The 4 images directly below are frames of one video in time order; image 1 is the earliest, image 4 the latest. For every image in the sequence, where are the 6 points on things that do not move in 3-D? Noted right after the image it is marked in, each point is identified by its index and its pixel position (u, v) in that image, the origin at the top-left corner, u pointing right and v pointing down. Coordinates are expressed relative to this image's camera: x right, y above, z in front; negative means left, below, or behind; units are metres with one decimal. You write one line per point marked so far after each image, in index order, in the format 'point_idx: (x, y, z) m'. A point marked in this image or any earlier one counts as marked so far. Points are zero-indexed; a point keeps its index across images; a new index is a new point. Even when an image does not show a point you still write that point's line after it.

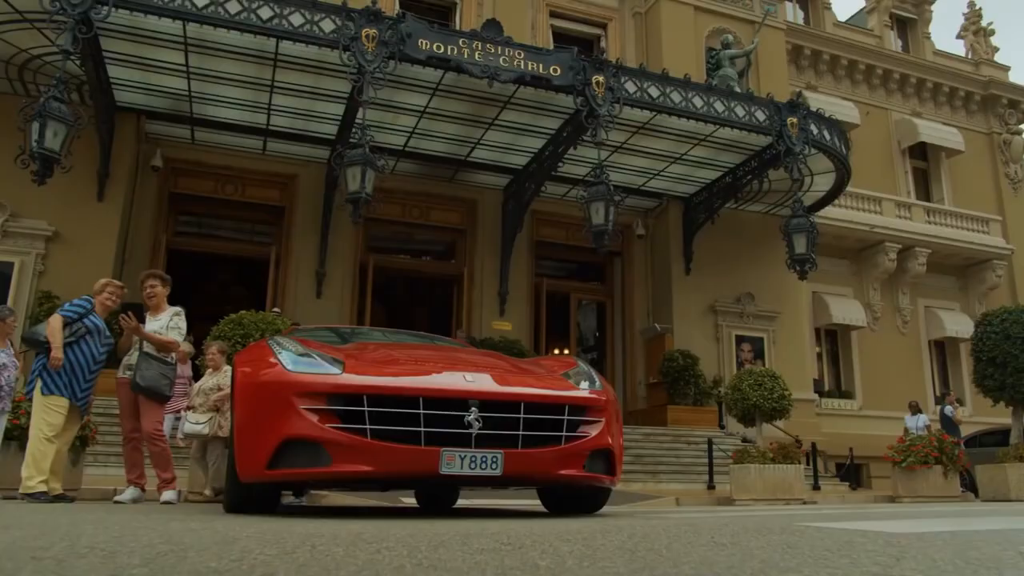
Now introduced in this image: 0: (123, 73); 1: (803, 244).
0: (-5.7, +3.2, +11.8) m
1: (+4.6, +0.7, +12.5) m
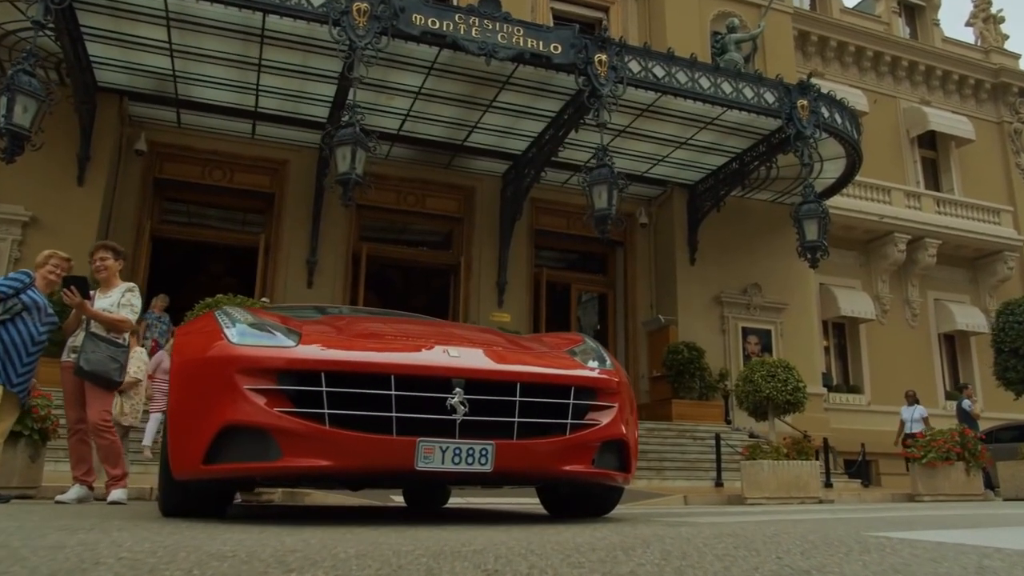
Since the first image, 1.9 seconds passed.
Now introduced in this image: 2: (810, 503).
0: (-5.8, +3.3, +11.2) m
1: (+4.5, +0.9, +12.0) m
2: (+3.1, -2.3, +8.4) m
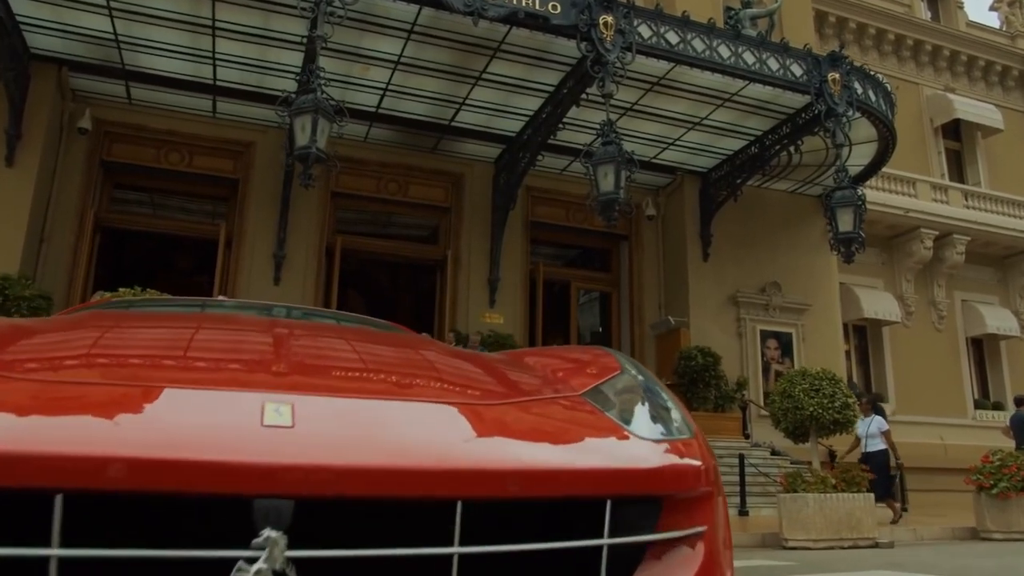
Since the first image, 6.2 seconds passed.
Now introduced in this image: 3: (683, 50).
0: (-5.9, +3.4, +9.7) m
1: (+4.4, +0.9, +10.5) m
2: (+3.0, -2.2, +6.9) m
3: (+2.2, +3.1, +10.4) m
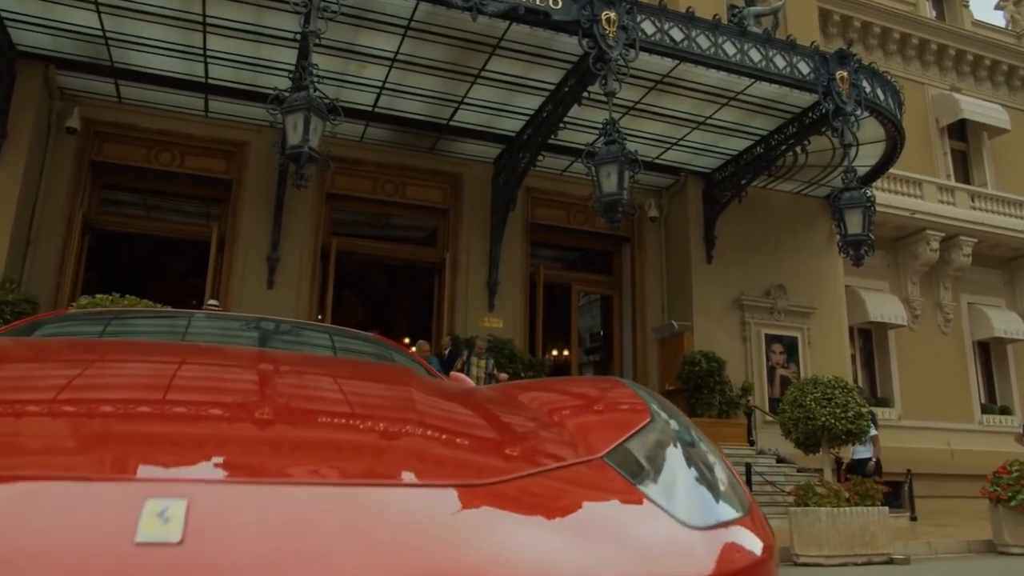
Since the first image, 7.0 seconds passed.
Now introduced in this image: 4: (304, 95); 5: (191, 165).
0: (-5.9, +3.3, +9.4) m
1: (+4.4, +0.8, +10.2) m
2: (+3.0, -2.3, +6.6) m
3: (+2.2, +3.0, +10.1) m
4: (-2.1, +2.0, +8.2) m
5: (-4.7, +1.8, +11.7) m
